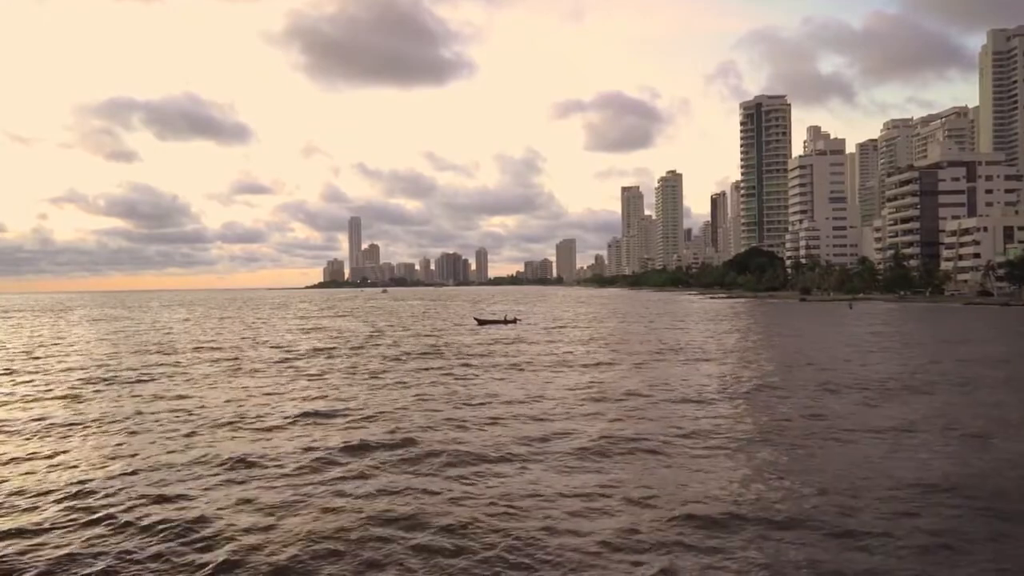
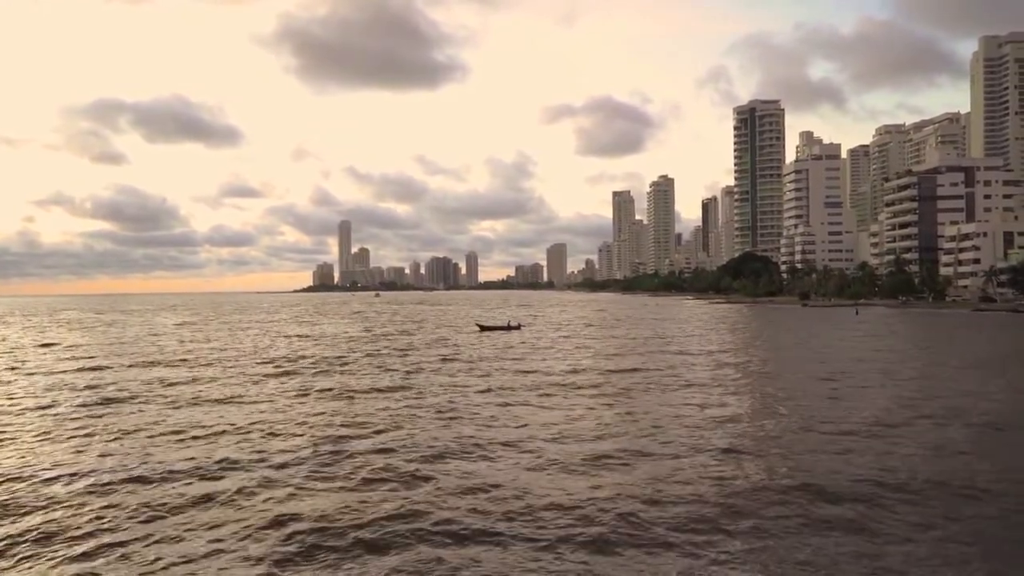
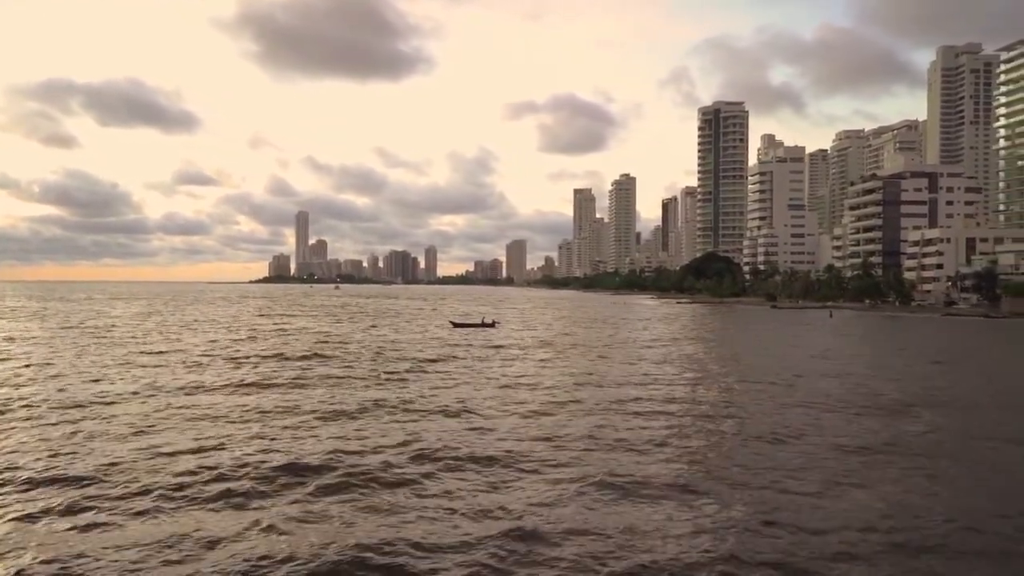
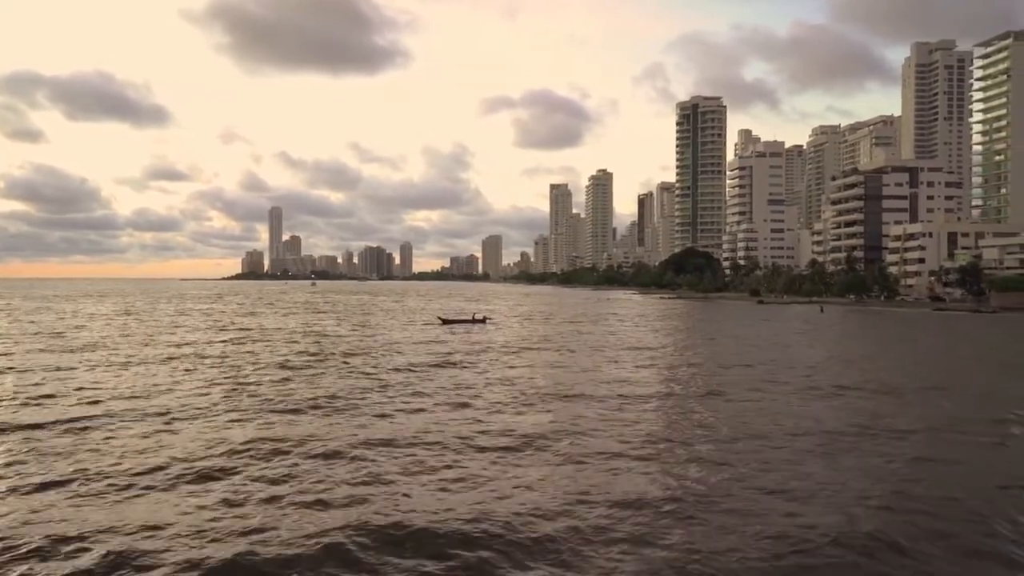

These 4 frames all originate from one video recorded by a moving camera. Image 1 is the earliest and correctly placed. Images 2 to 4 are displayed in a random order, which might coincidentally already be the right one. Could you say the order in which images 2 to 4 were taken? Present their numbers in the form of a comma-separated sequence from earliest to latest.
2, 3, 4
